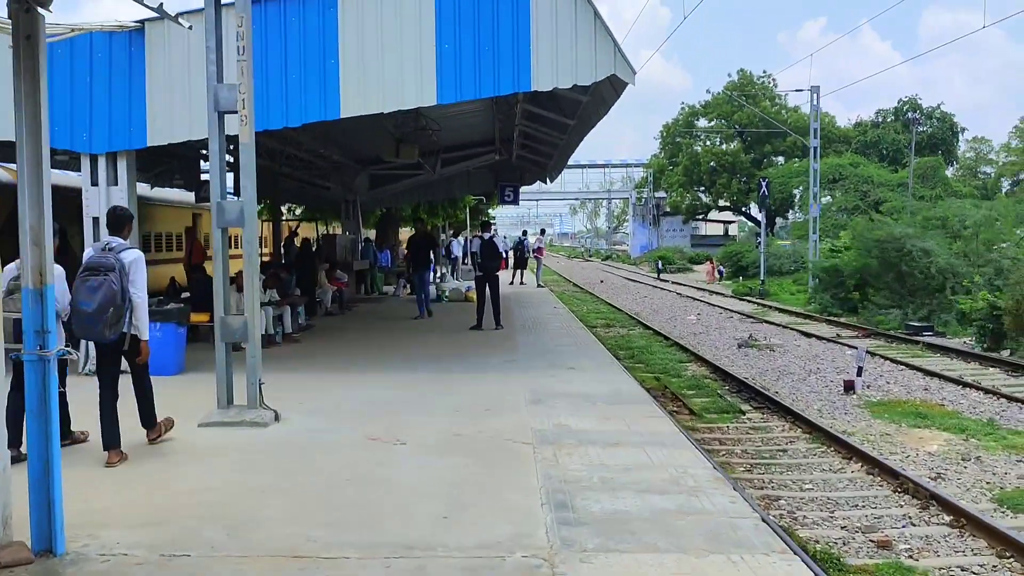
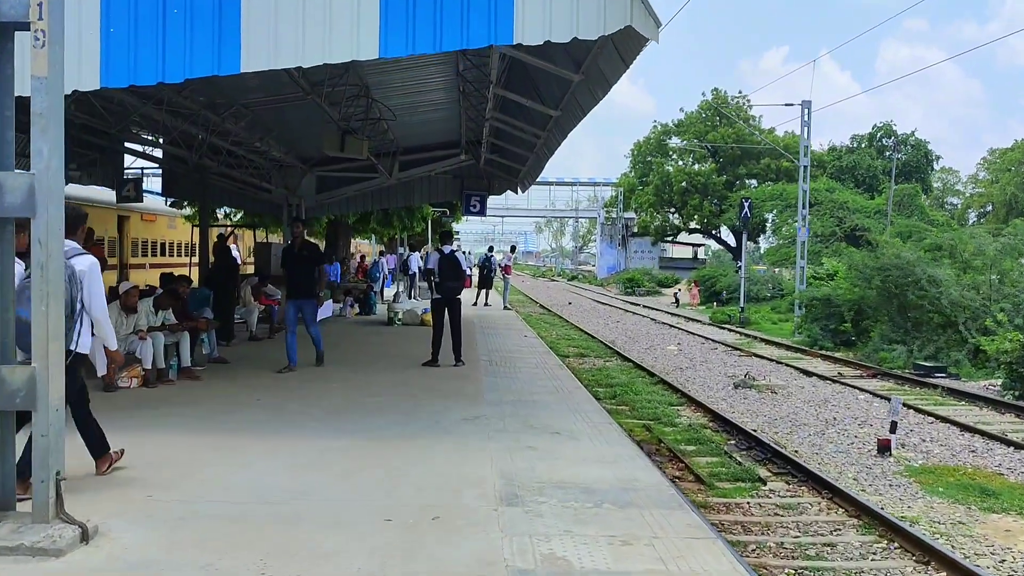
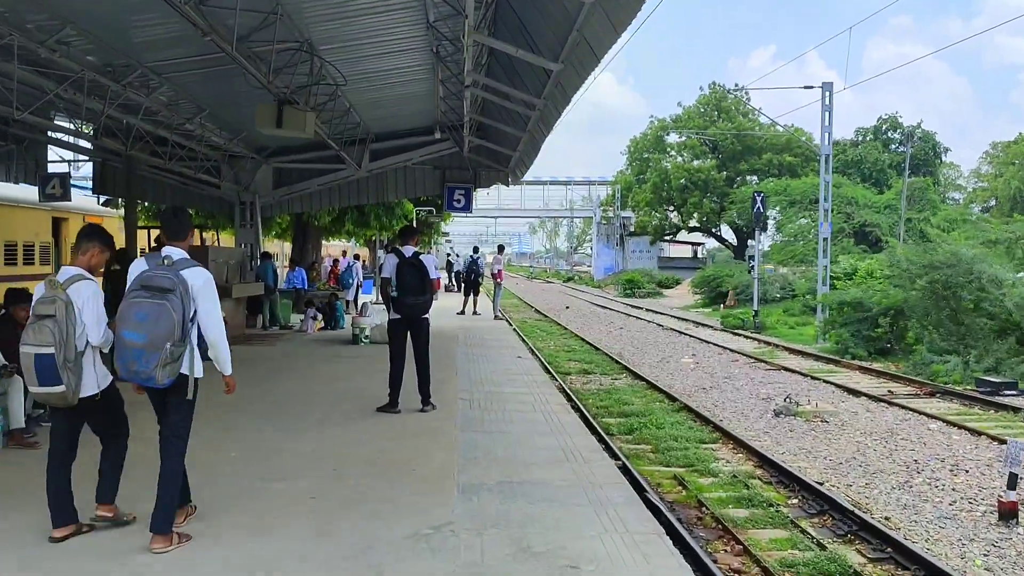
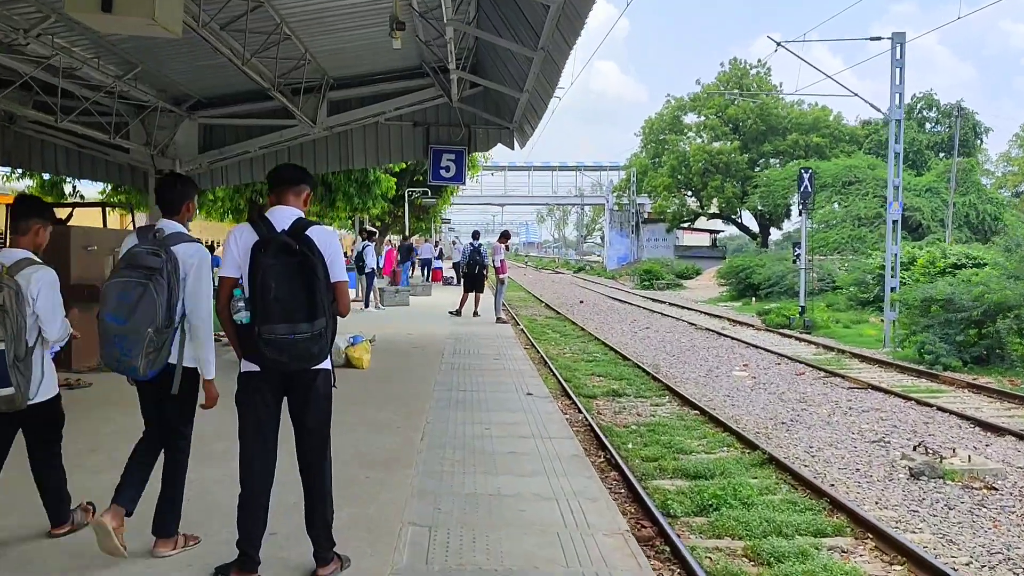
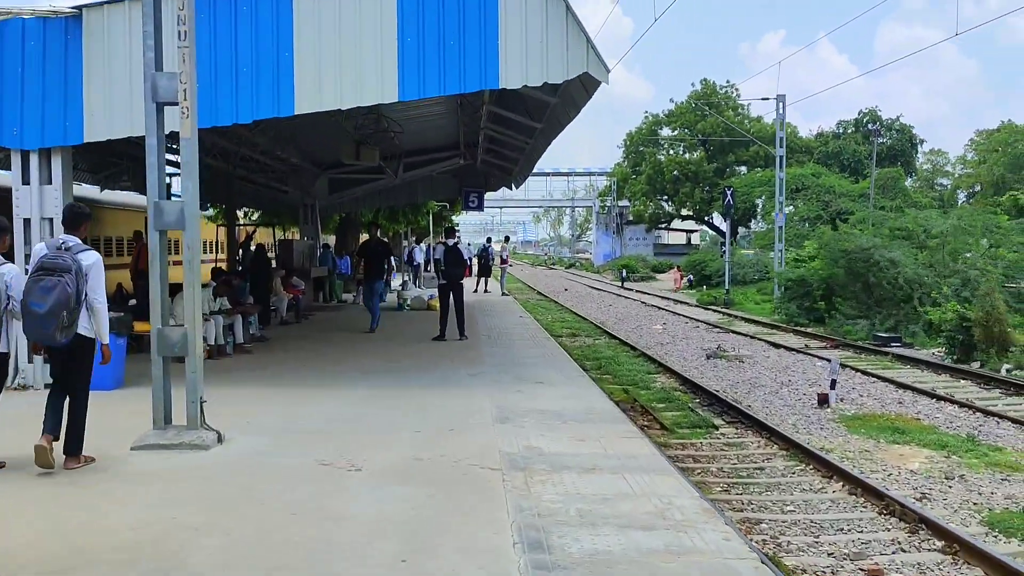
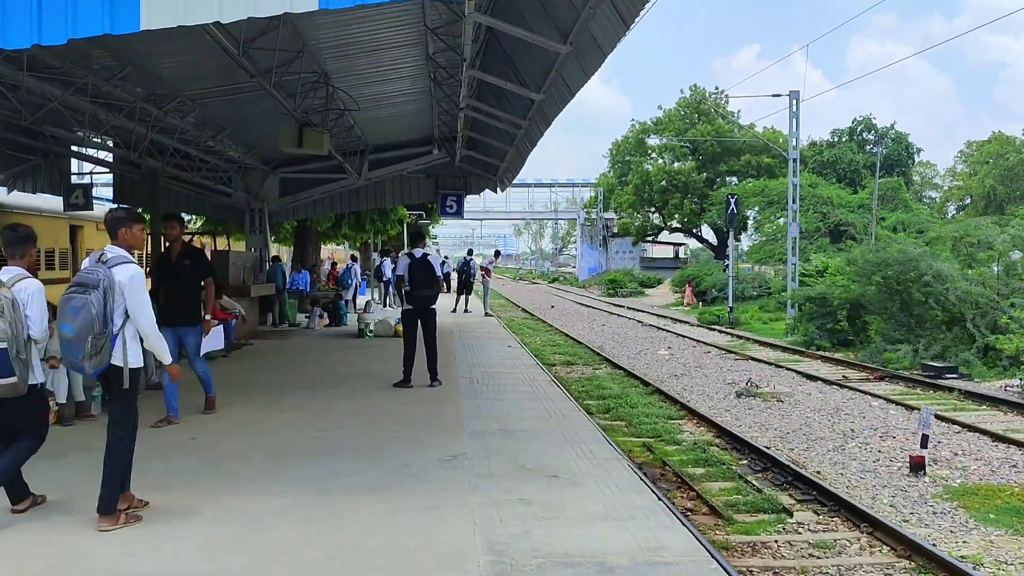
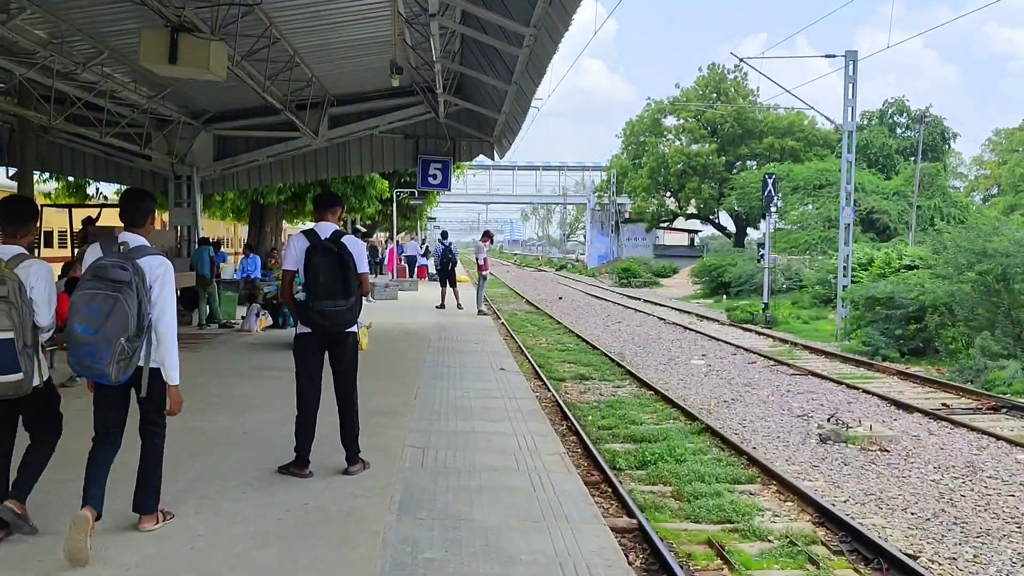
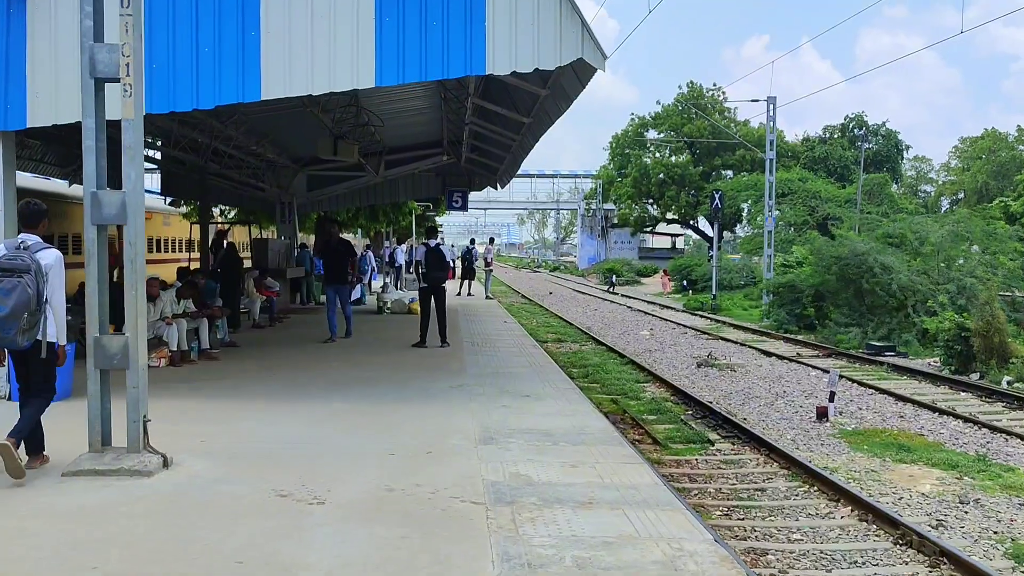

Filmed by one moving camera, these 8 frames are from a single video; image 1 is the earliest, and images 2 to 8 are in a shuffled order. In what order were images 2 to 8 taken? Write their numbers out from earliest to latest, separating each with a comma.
5, 8, 2, 6, 3, 7, 4
